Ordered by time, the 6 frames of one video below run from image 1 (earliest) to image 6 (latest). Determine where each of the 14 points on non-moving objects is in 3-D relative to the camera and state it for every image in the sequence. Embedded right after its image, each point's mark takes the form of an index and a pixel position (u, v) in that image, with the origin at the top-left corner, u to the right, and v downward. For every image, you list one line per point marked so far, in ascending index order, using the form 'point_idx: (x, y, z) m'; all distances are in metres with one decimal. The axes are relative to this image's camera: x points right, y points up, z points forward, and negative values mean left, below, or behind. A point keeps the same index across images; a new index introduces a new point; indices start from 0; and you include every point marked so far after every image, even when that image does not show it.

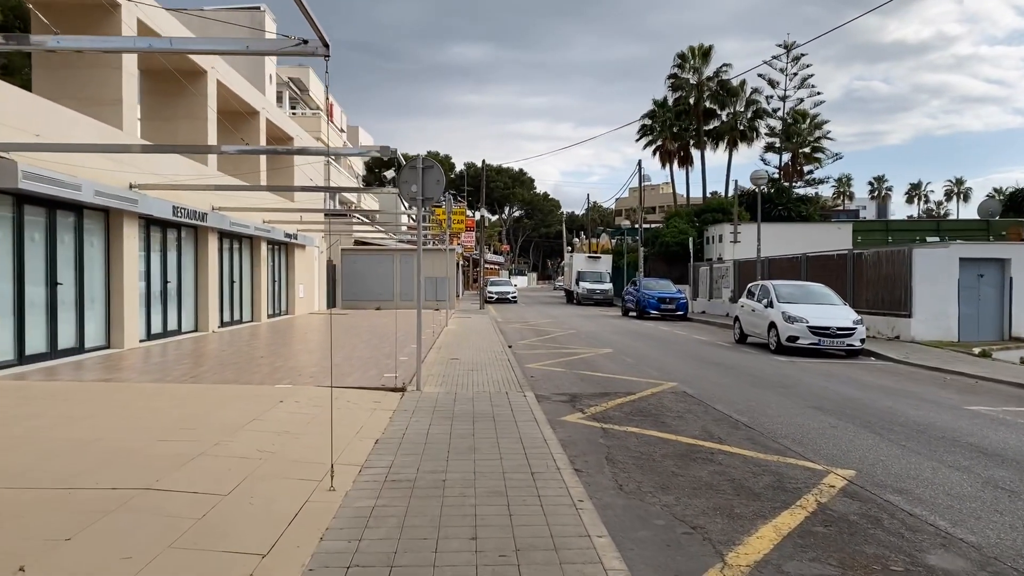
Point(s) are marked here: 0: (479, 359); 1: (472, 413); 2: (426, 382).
0: (-0.6, -1.2, +13.7) m
1: (-0.4, -1.3, +8.3) m
2: (-1.2, -1.3, +10.7) m
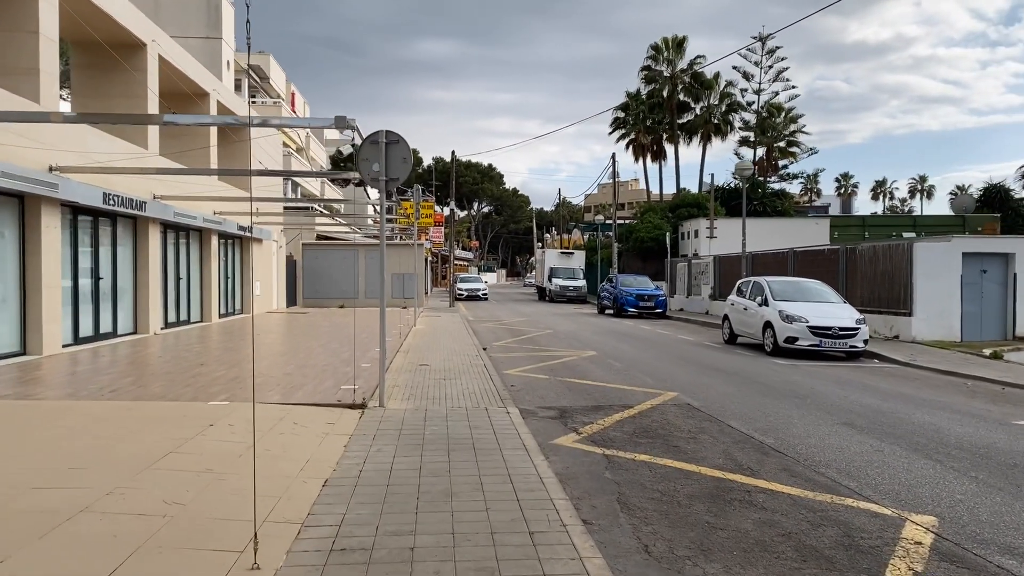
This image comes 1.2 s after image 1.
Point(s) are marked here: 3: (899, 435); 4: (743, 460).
0: (-0.9, -1.2, +12.2) m
1: (-0.6, -1.3, +6.8) m
2: (-1.4, -1.2, +9.1) m
3: (+3.7, -1.4, +7.5) m
4: (+1.9, -1.4, +6.5) m
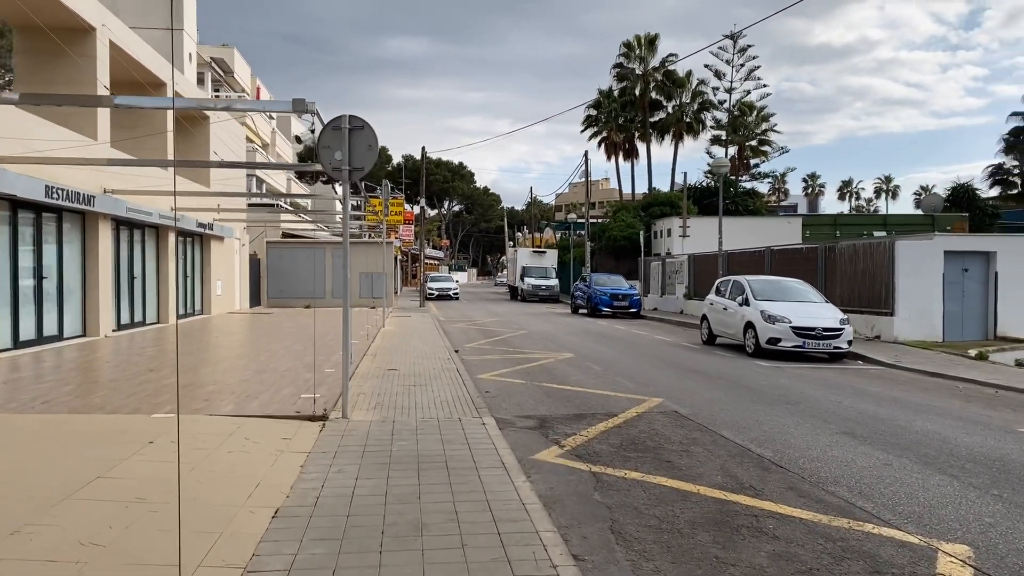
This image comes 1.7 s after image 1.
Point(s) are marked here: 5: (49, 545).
0: (-1.3, -1.2, +11.5) m
1: (-0.7, -1.3, +6.1) m
2: (-1.7, -1.2, +8.4) m
3: (+3.5, -1.4, +7.0) m
4: (+1.7, -1.4, +5.9) m
5: (-2.3, -1.3, +4.0) m
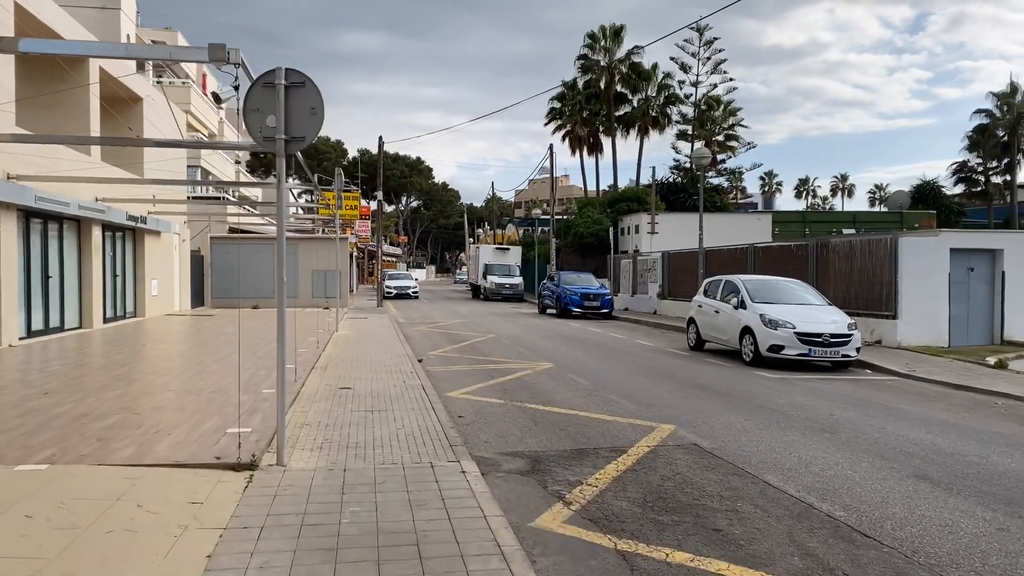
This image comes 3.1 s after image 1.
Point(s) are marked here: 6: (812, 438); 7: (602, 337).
0: (-1.6, -1.2, +9.7) m
1: (-0.8, -1.4, +4.4) m
2: (-1.8, -1.3, +6.6) m
3: (+3.4, -1.4, +5.4) m
4: (+1.7, -1.5, +4.3) m
5: (-2.2, -1.4, +2.2) m
6: (+2.8, -1.4, +7.3) m
7: (+2.1, -1.2, +18.7) m
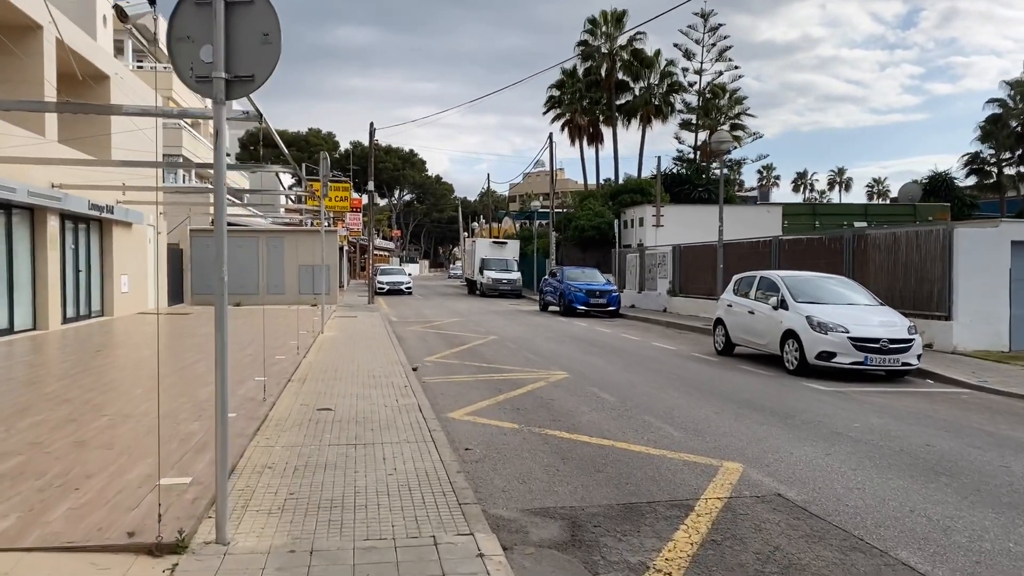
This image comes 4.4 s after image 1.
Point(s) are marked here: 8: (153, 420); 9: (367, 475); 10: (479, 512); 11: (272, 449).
0: (-1.5, -1.2, +8.0) m
1: (-0.6, -1.4, +2.7) m
2: (-1.6, -1.3, +4.9) m
3: (+3.6, -1.5, +3.7) m
4: (+1.9, -1.5, +2.6) m
5: (-2.0, -1.4, +0.4) m
6: (+3.0, -1.4, +5.6) m
7: (+2.2, -1.1, +17.0) m
8: (-3.3, -1.2, +7.2) m
9: (-1.0, -1.3, +5.5) m
10: (-0.2, -1.4, +4.8) m
11: (-1.9, -1.3, +6.2) m
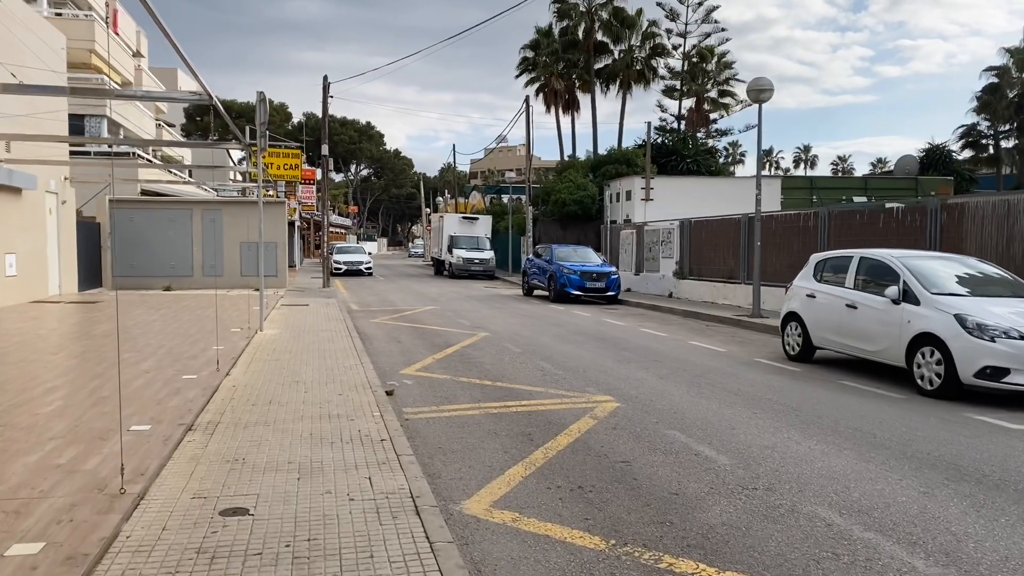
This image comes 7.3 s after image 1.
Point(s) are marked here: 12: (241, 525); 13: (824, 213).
0: (-1.1, -1.2, +4.2) m
1: (+0.1, -1.5, -1.0) m
2: (-1.1, -1.4, +1.2) m
3: (+4.2, -1.5, +0.3) m
4: (+2.6, -1.6, -0.9) m
5: (-1.2, -1.6, -3.3) m
6: (+3.5, -1.4, +2.1) m
7: (+2.1, -0.8, +13.5) m
8: (-2.8, -1.2, +3.3) m
9: (-0.5, -1.3, +1.8) m
10: (+0.4, -1.4, +1.1) m
11: (-1.4, -1.3, +2.5) m
12: (-1.4, -1.2, +4.0) m
13: (+6.1, +1.5, +15.3) m
